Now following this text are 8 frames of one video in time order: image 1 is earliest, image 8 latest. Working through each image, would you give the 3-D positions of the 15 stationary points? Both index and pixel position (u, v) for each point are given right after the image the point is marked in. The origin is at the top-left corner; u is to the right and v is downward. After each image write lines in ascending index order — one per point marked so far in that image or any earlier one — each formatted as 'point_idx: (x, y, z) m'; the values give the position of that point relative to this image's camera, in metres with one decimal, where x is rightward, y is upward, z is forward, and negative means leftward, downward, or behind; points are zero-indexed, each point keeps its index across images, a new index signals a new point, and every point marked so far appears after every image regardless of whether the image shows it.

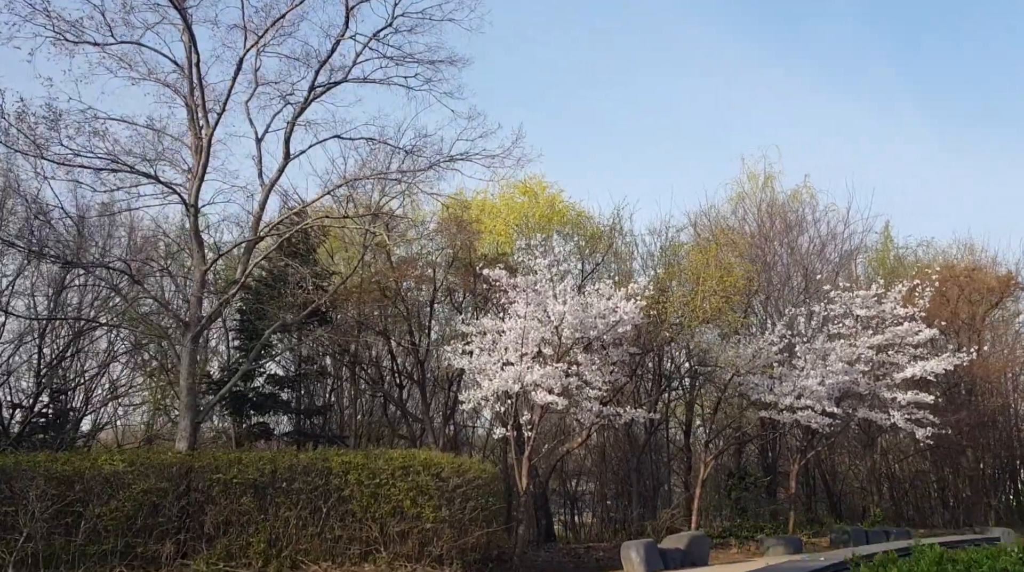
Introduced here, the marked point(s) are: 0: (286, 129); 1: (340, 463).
0: (-3.8, +2.7, +18.4) m
1: (-2.7, -2.7, +16.7) m
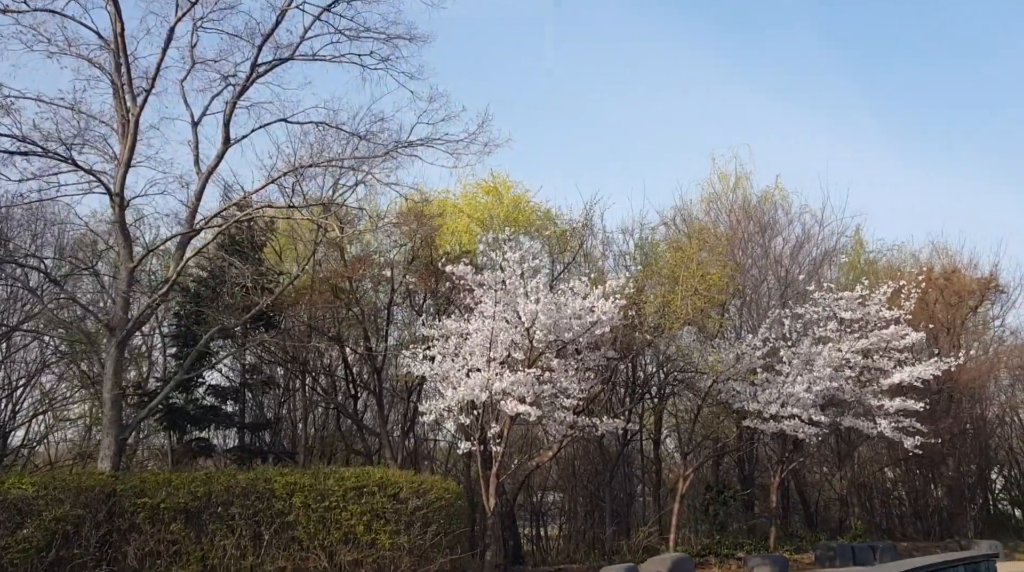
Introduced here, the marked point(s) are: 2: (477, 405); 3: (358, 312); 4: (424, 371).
0: (-4.3, +2.7, +16.6) m
1: (-3.1, -2.7, +14.9) m
2: (-0.5, -1.8, +16.6) m
3: (-2.7, -0.5, +19.5) m
4: (-1.4, -1.3, +17.2) m
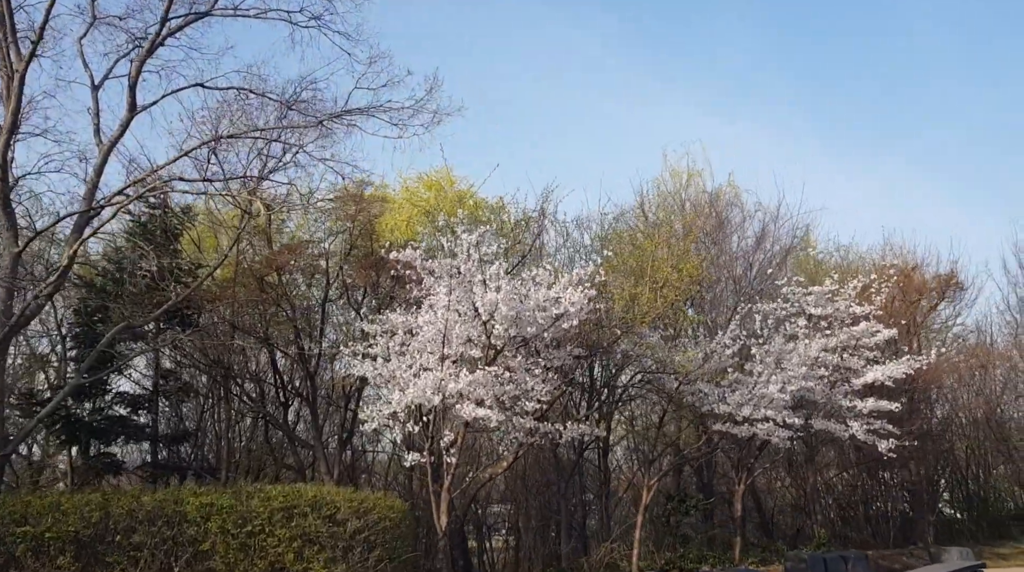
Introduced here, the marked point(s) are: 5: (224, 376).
0: (-5.0, +2.8, +14.4) m
1: (-3.6, -2.5, +12.6) m
2: (-1.1, -1.6, +14.5) m
3: (-3.5, -0.4, +17.3) m
4: (-2.0, -1.2, +15.1) m
5: (-4.7, -1.5, +17.8) m
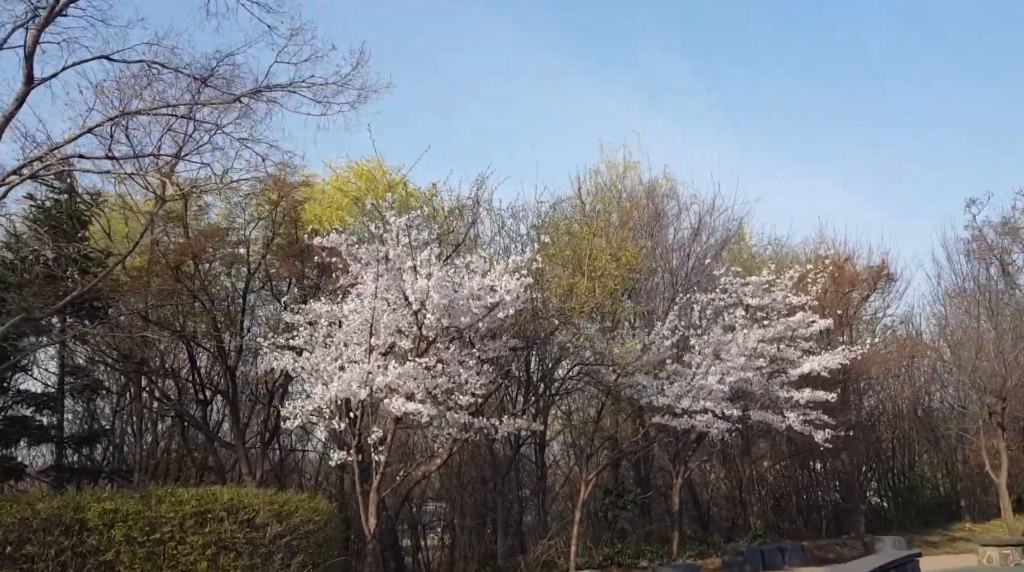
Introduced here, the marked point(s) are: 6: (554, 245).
0: (-5.8, +2.9, +13.3) m
1: (-4.3, -2.4, +11.7) m
2: (-2.0, -1.5, +13.7) m
3: (-4.5, -0.2, +16.3) m
4: (-2.9, -1.0, +14.2) m
5: (-5.7, -1.3, +16.7) m
6: (+0.7, +0.7, +19.3) m
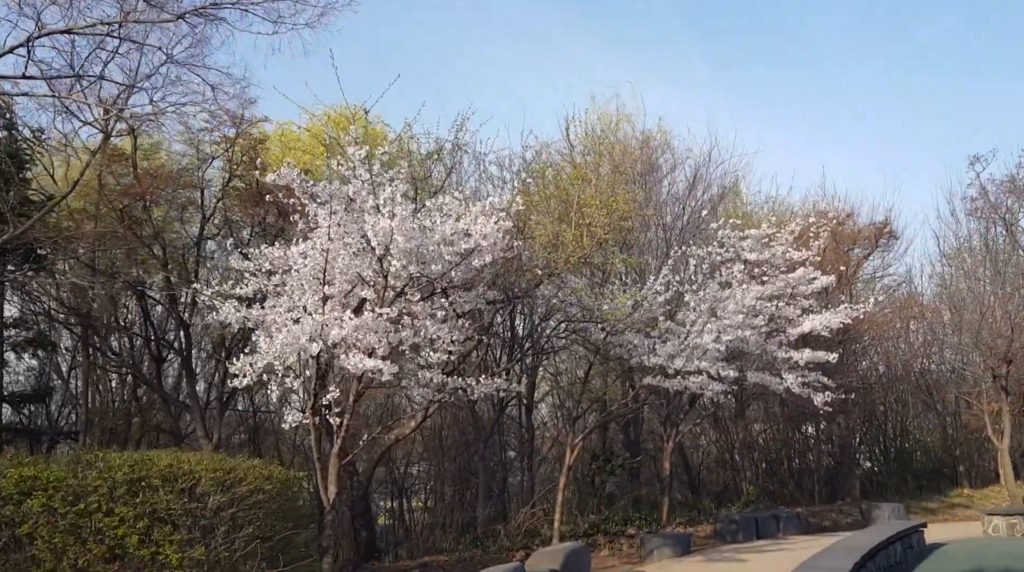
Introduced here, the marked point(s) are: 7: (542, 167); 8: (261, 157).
0: (-6.0, +3.6, +11.8) m
1: (-4.6, -1.8, +10.4) m
2: (-2.2, -0.8, +12.3) m
3: (-4.8, +0.5, +14.9) m
4: (-3.2, -0.4, +12.9) m
5: (-6.0, -0.5, +15.4) m
6: (+0.4, +1.5, +17.9) m
7: (+0.5, +2.0, +18.9) m
8: (-3.5, +1.8, +15.4) m
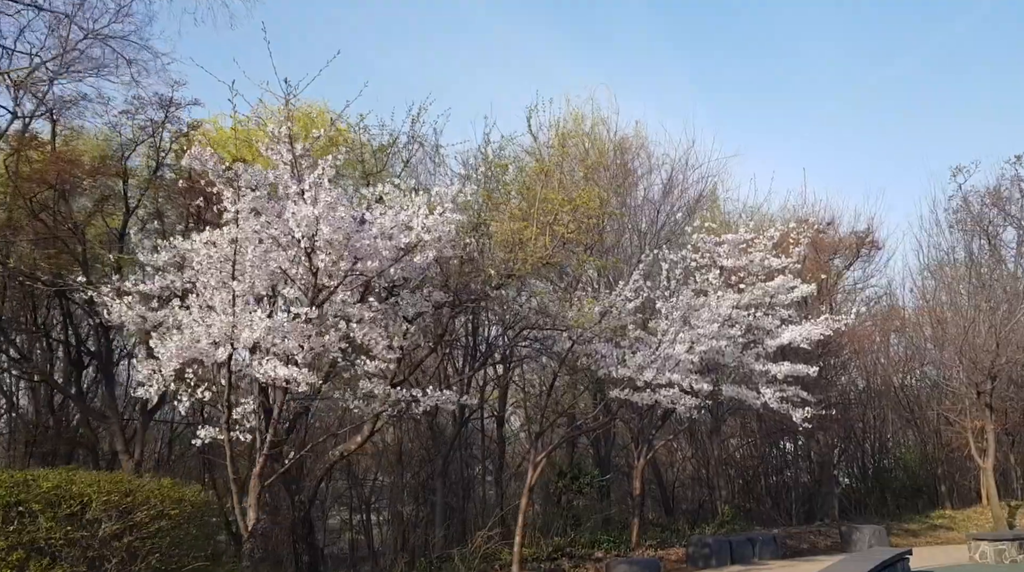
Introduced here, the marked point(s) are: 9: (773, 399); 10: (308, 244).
0: (-6.5, +3.6, +10.4) m
1: (-5.1, -1.8, +8.9) m
2: (-2.8, -0.8, +11.0) m
3: (-5.4, +0.6, +13.5) m
4: (-3.7, -0.3, +11.5) m
5: (-6.6, -0.5, +13.9) m
6: (-0.2, +1.4, +16.6) m
7: (-0.1, +2.0, +17.6) m
8: (-4.1, +1.8, +14.0) m
9: (+4.7, -2.0, +19.7) m
10: (-2.0, +0.4, +10.9) m
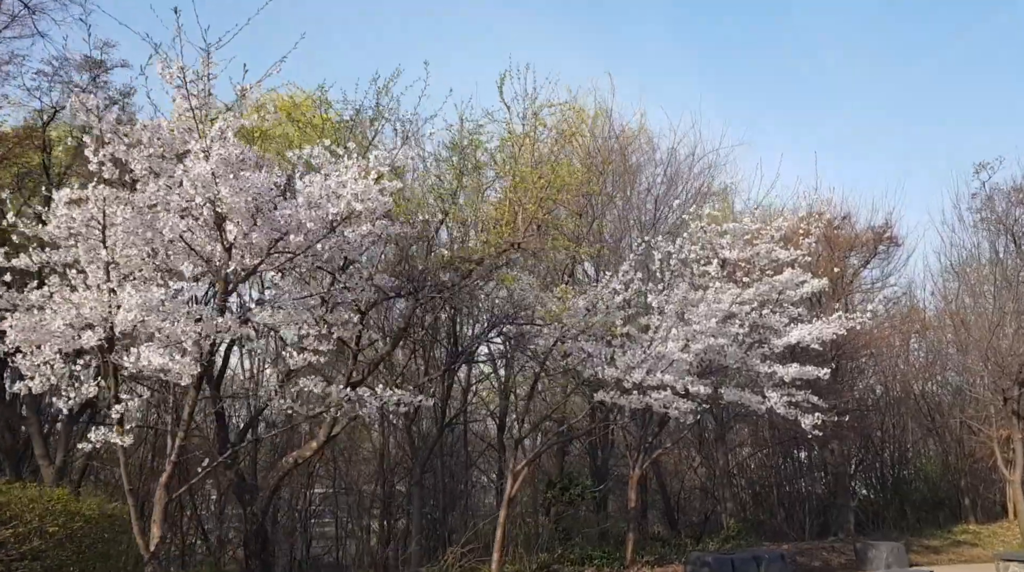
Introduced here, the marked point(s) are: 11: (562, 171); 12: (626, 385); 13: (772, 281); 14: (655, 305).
0: (-6.9, +3.8, +8.9) m
1: (-5.6, -1.5, +7.4) m
2: (-3.2, -0.6, +9.4) m
3: (-5.8, +0.7, +12.0) m
4: (-4.1, -0.1, +9.9) m
5: (-7.0, -0.3, +12.4) m
6: (-0.5, +1.6, +15.0) m
7: (-0.4, +2.1, +16.0) m
8: (-4.5, +2.0, +12.5) m
9: (+4.4, -1.9, +18.0) m
10: (-2.4, +0.6, +9.4) m
11: (+0.7, +1.5, +15.1) m
12: (+1.7, -1.5, +16.1) m
13: (+4.4, +0.1, +18.6) m
14: (+2.2, -0.3, +16.8) m
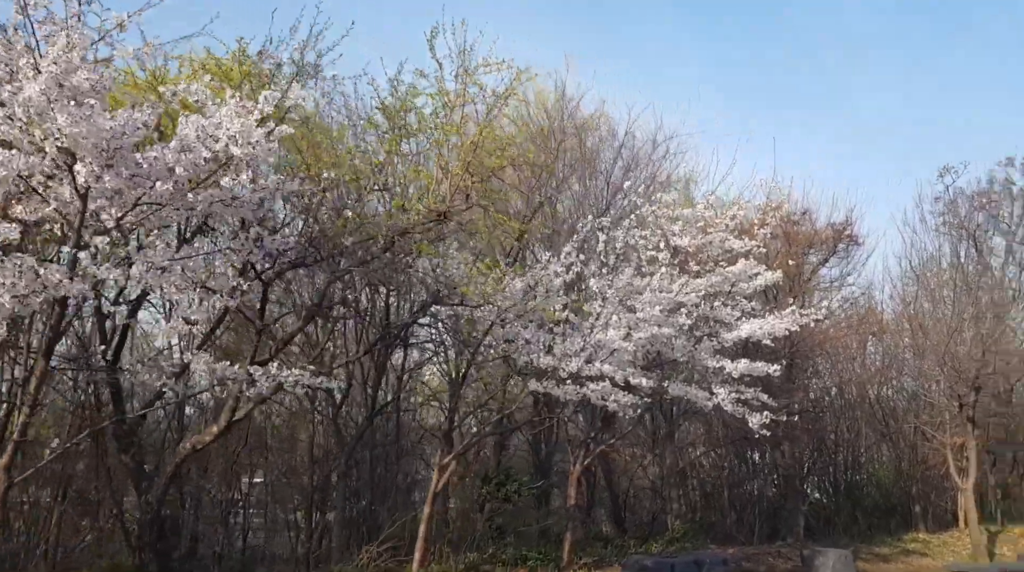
0: (-7.5, +4.3, +7.5) m
1: (-6.3, -1.1, +6.1) m
2: (-3.9, -0.3, +8.1) m
3: (-6.5, +1.2, +10.7) m
4: (-4.9, +0.3, +8.6) m
5: (-7.8, +0.2, +11.1) m
6: (-1.3, +1.9, +13.9) m
7: (-1.3, +2.4, +14.8) m
8: (-5.2, +2.4, +11.2) m
9: (+3.3, -1.8, +17.0) m
10: (-3.1, +0.9, +8.1) m
11: (-0.1, +1.8, +13.9) m
12: (+0.7, -1.2, +15.1) m
13: (+3.4, +0.2, +17.6) m
14: (+1.3, -0.1, +15.7) m
